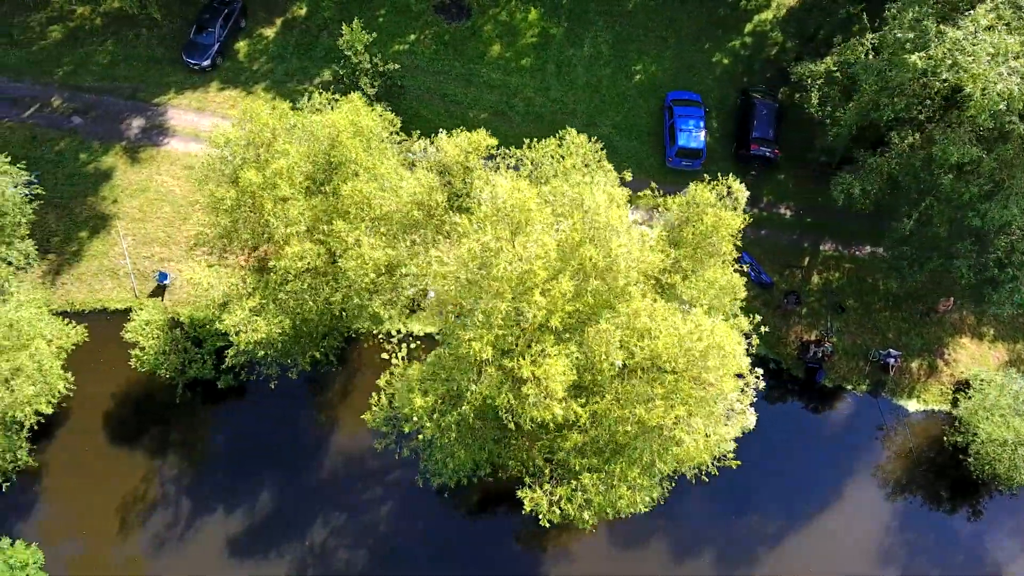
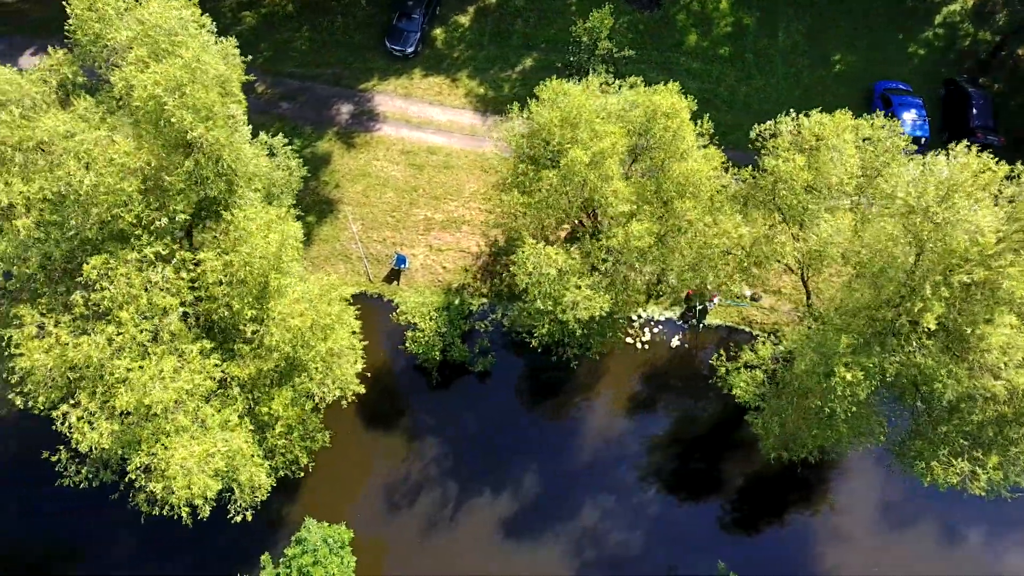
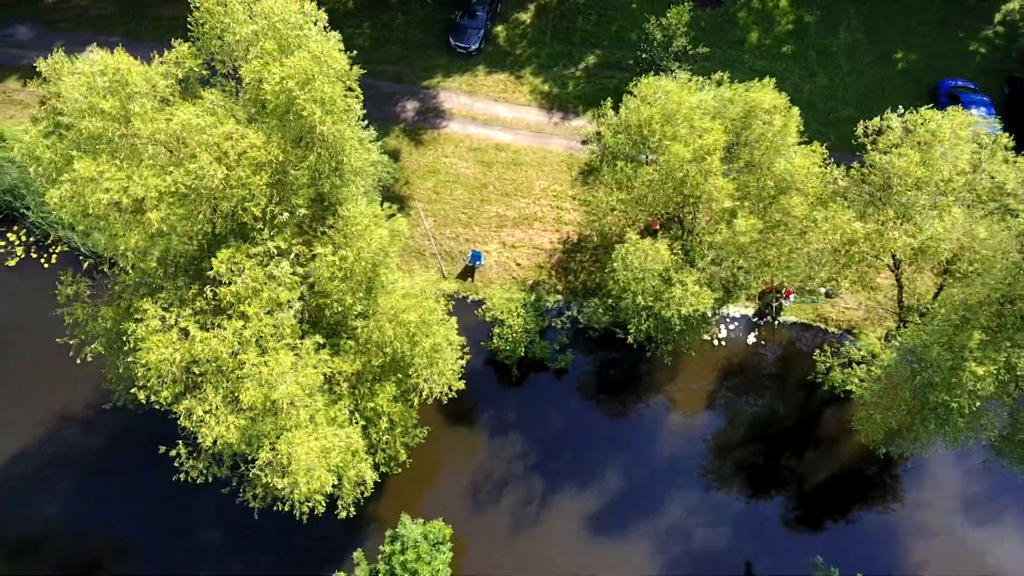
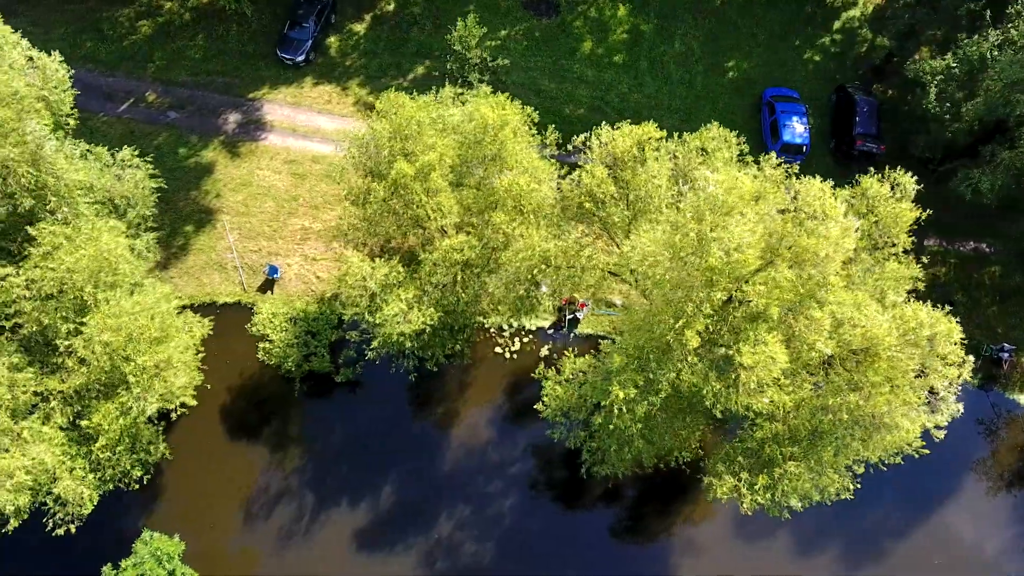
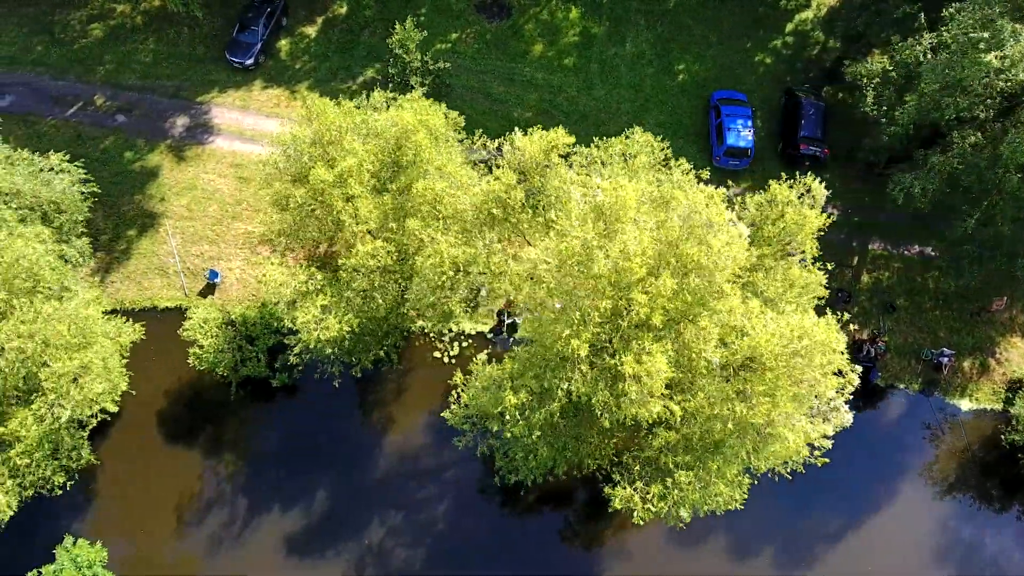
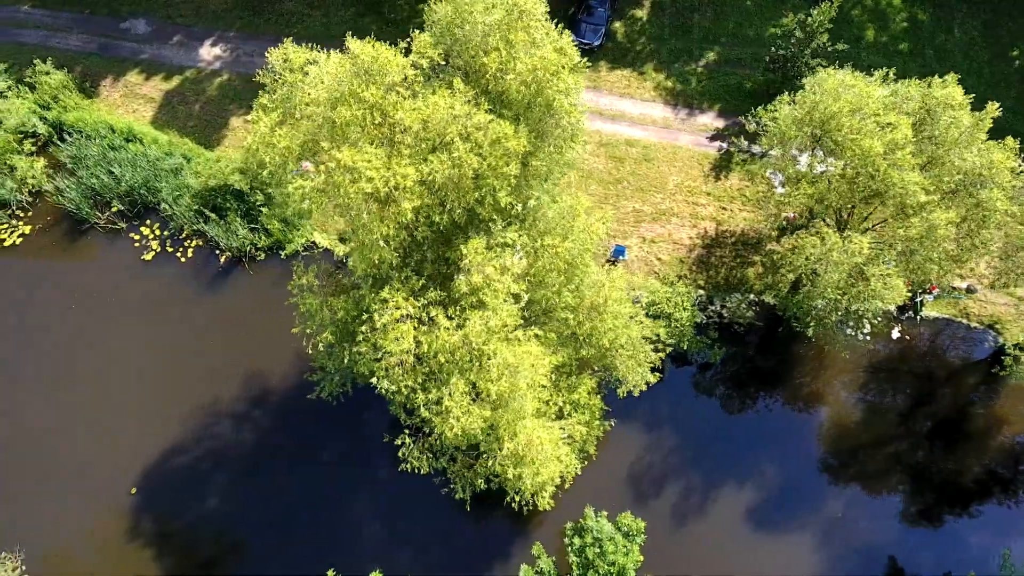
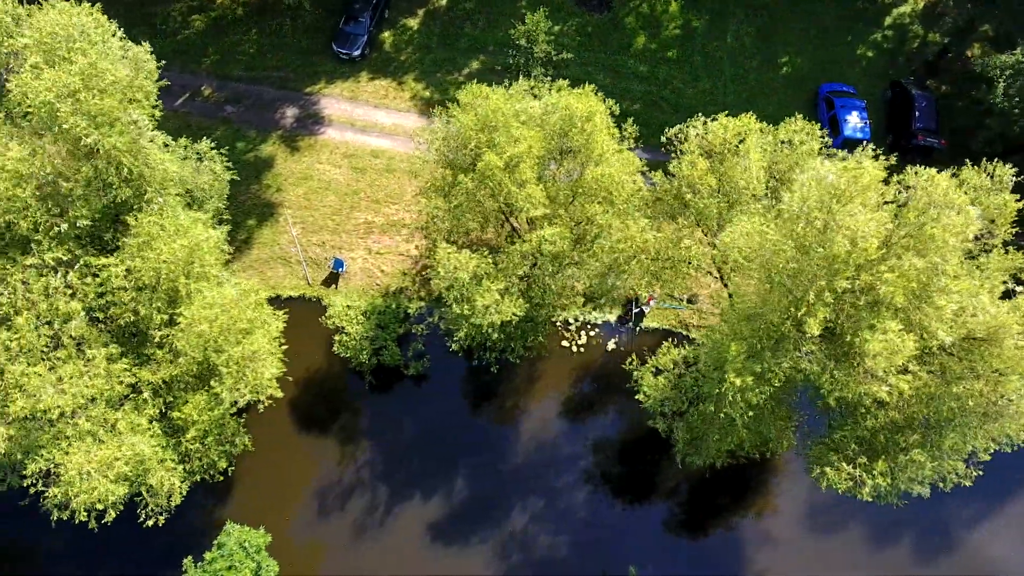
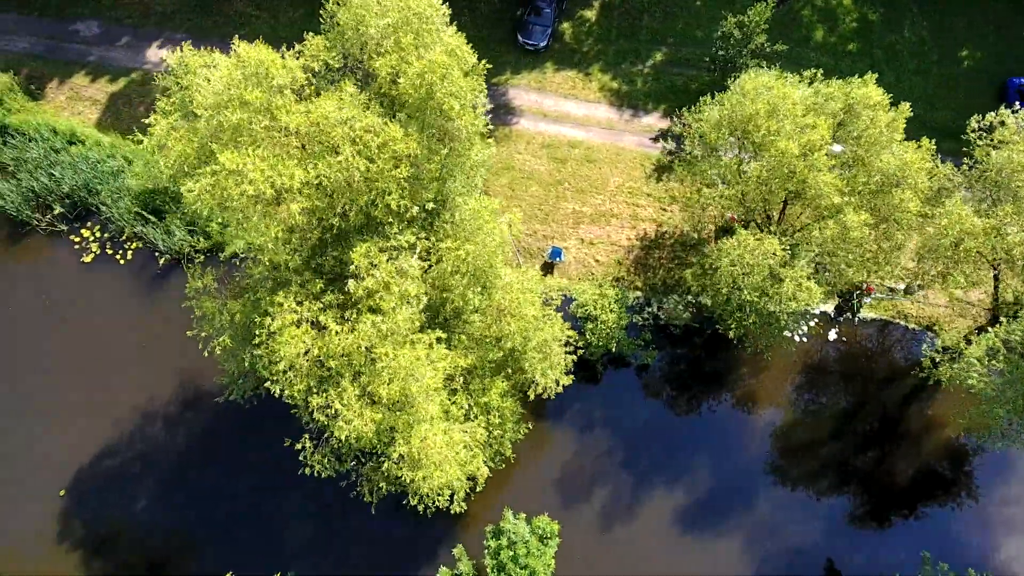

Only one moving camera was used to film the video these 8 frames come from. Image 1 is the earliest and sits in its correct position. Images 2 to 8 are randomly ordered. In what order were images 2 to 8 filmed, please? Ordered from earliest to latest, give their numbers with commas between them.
5, 4, 7, 2, 3, 8, 6
